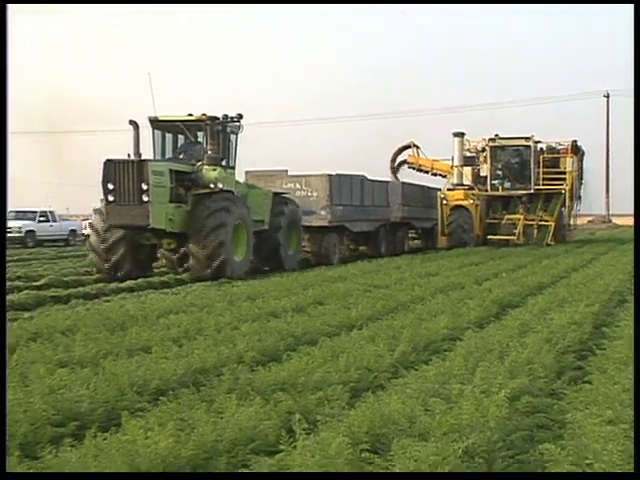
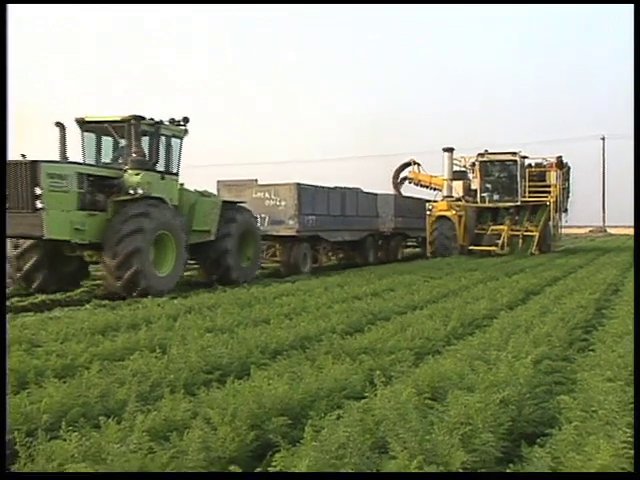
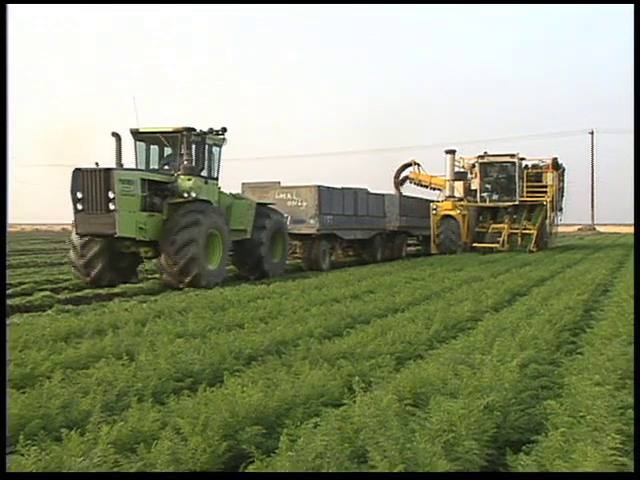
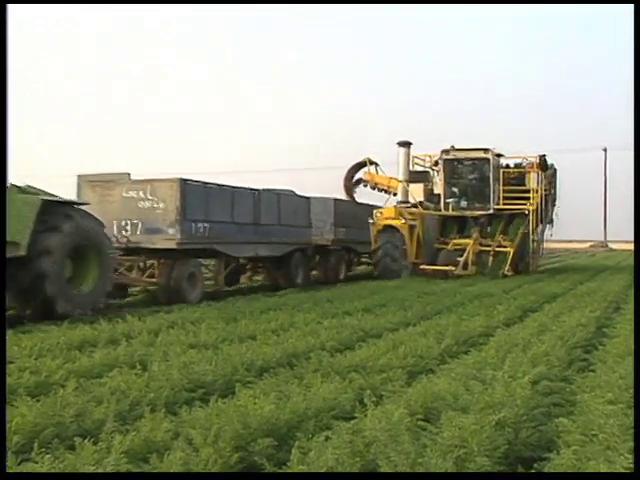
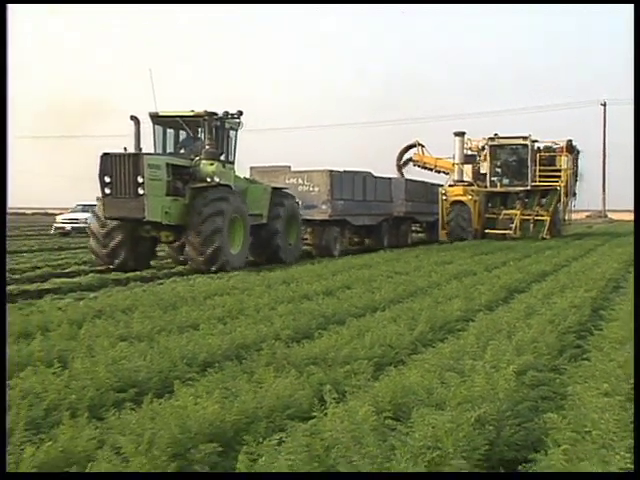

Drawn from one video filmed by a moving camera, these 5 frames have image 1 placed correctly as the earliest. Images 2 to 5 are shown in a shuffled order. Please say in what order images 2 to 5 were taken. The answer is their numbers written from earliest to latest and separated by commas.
5, 3, 2, 4
